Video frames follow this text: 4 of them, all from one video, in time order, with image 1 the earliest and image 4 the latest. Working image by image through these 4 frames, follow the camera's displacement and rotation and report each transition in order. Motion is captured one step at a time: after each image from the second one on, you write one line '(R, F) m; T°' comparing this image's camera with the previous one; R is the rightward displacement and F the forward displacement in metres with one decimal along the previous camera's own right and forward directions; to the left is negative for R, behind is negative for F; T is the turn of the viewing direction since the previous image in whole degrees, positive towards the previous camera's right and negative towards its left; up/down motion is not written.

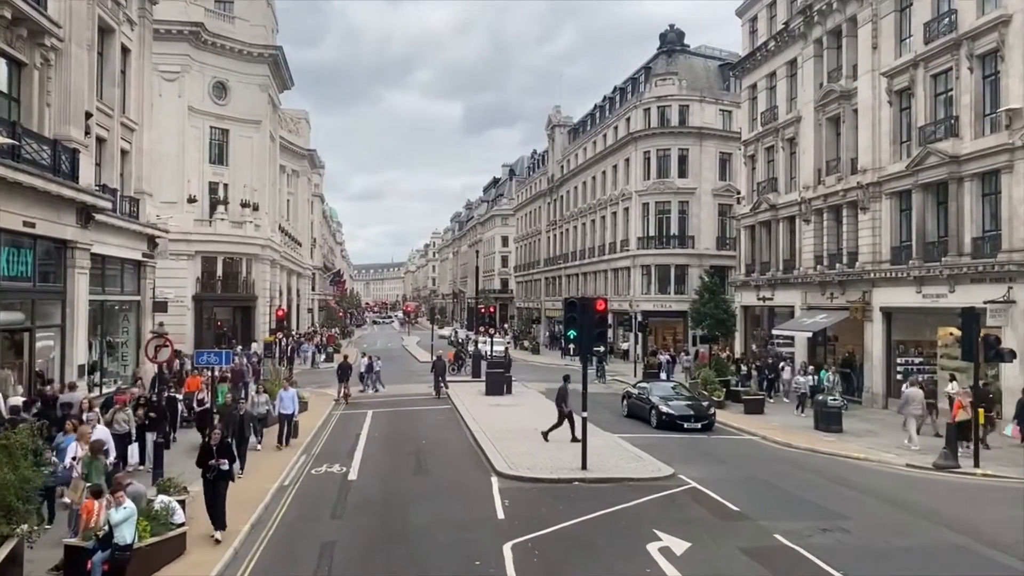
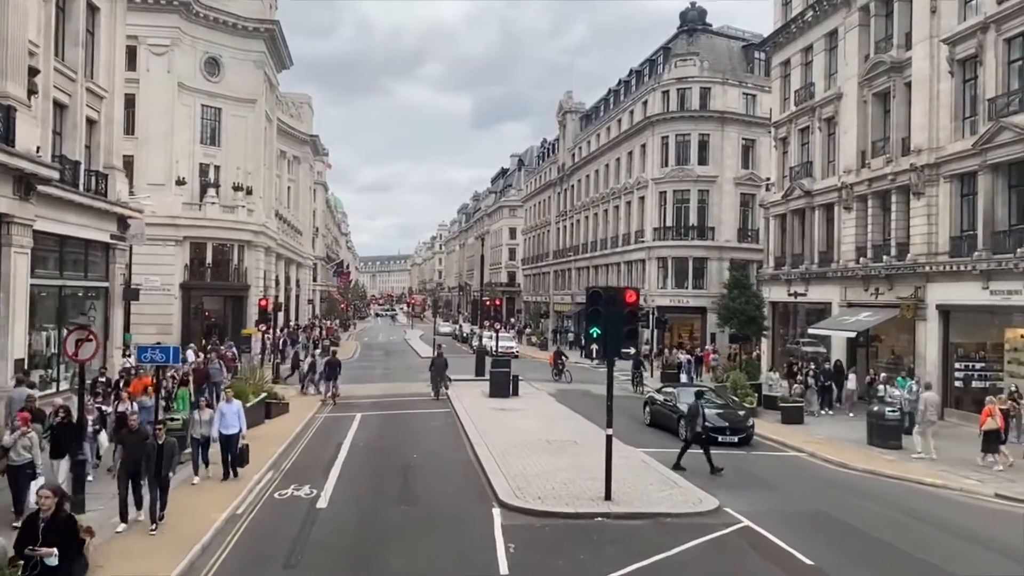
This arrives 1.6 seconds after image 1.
(0.0, +3.1) m; 0°
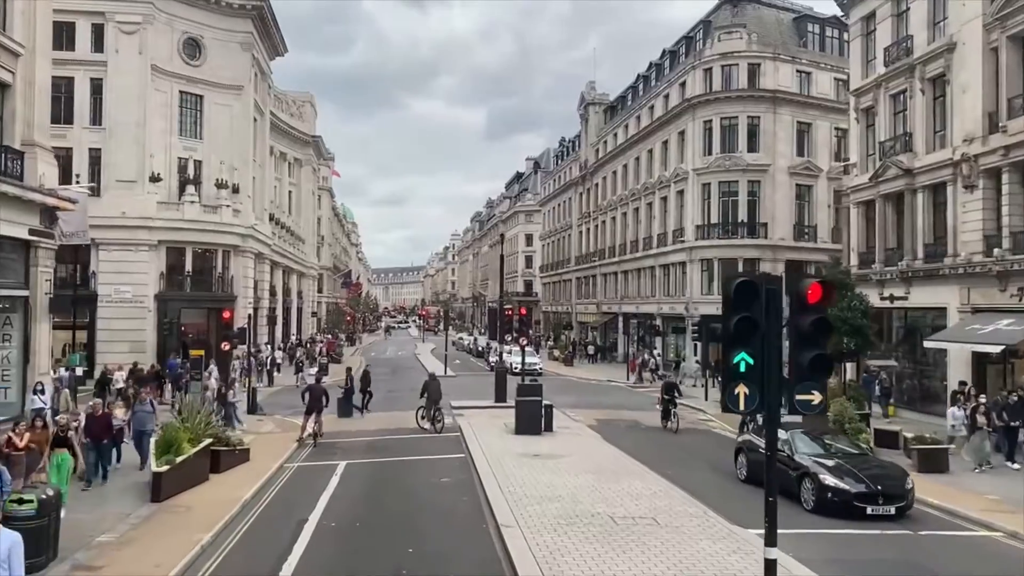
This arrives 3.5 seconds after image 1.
(-0.5, +6.2) m; -1°
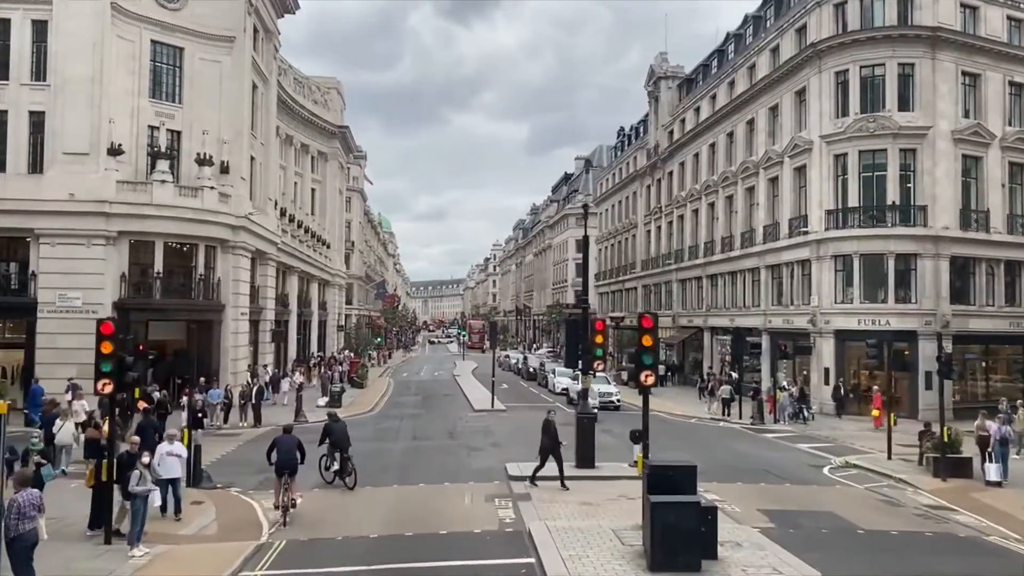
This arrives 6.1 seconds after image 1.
(-1.1, +10.4) m; -3°
